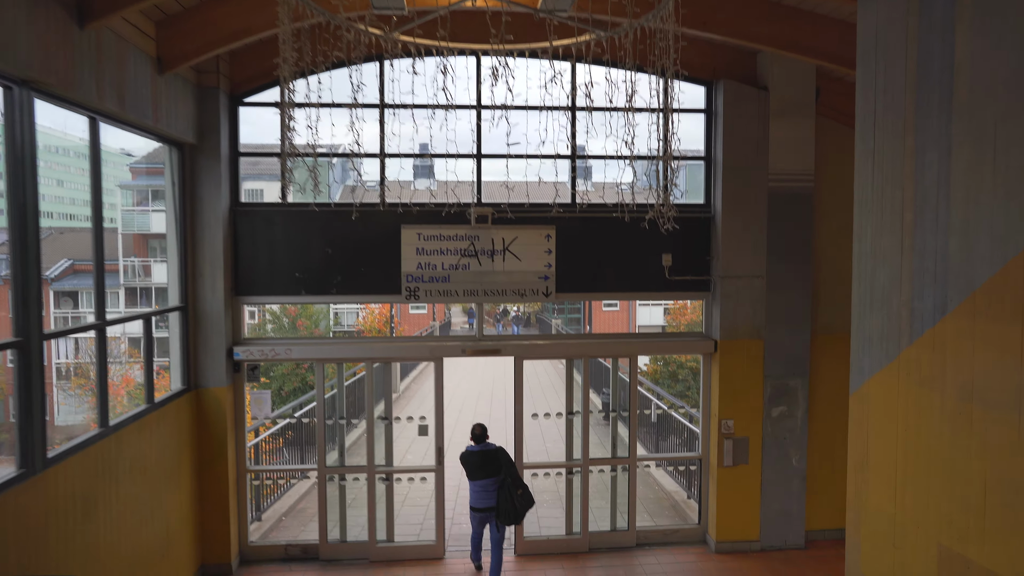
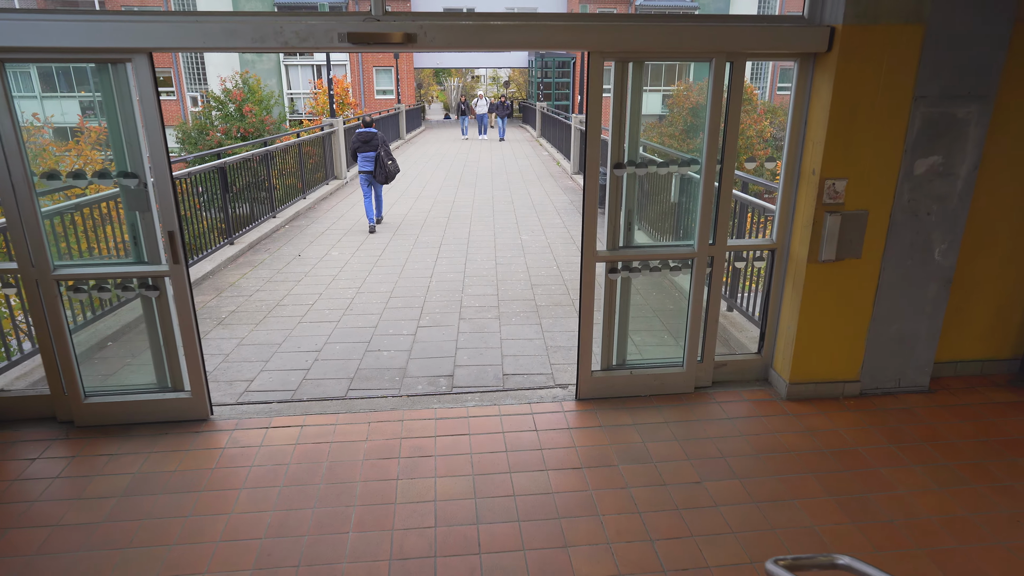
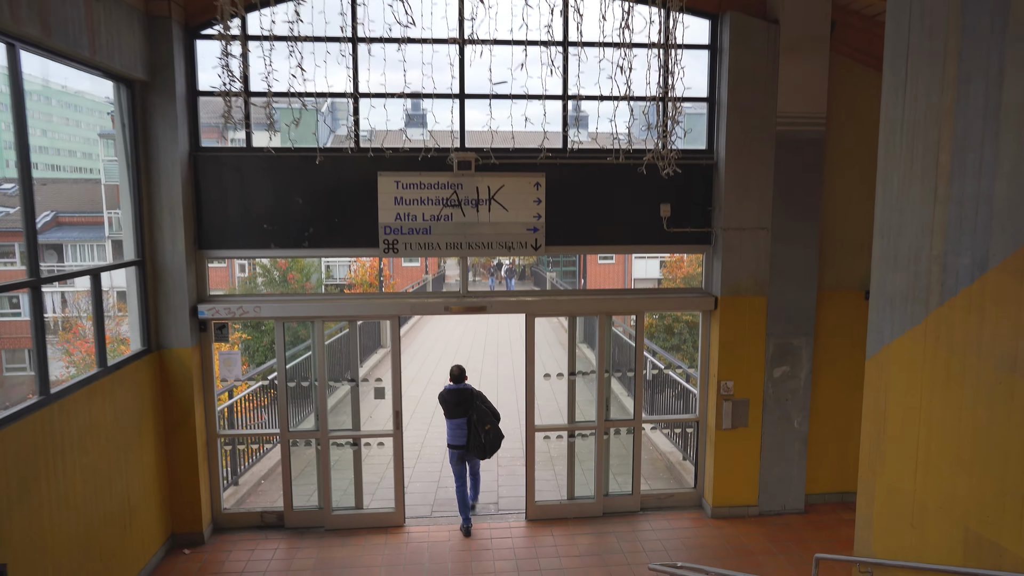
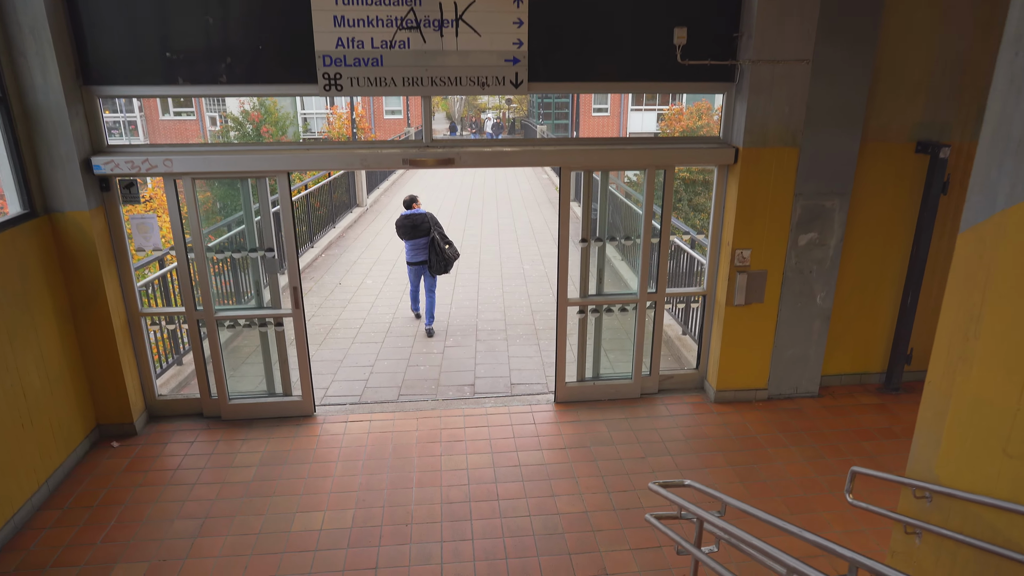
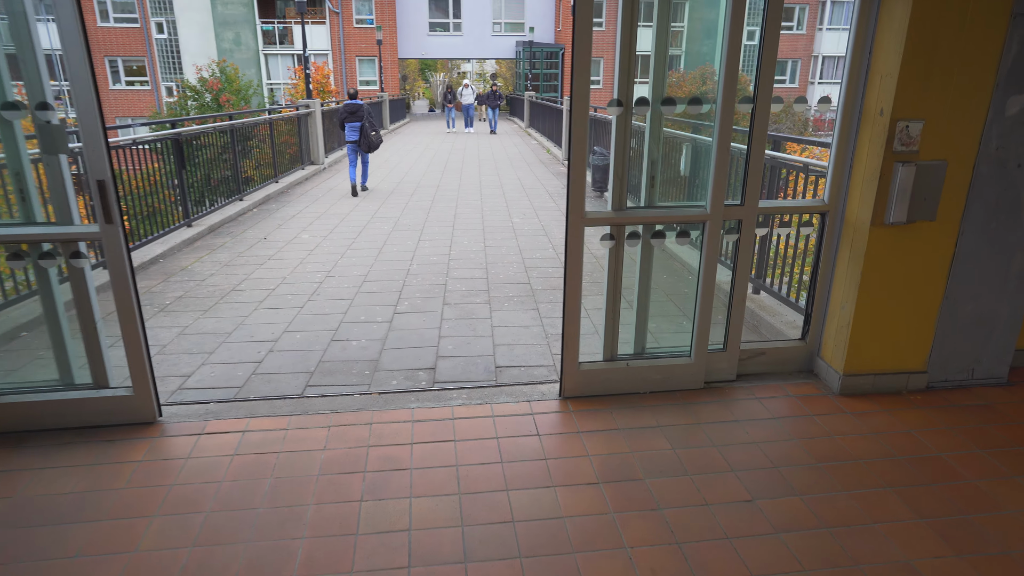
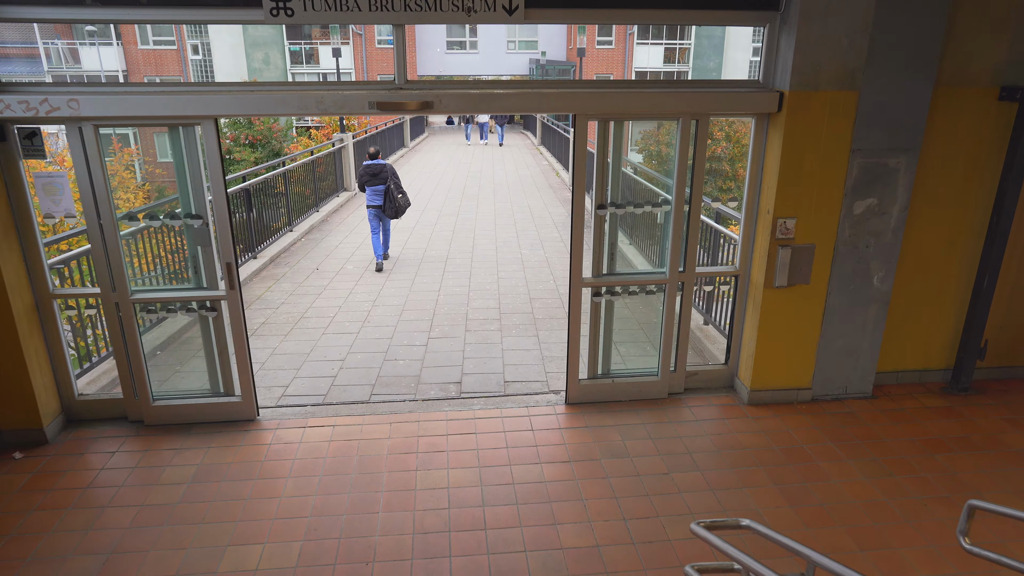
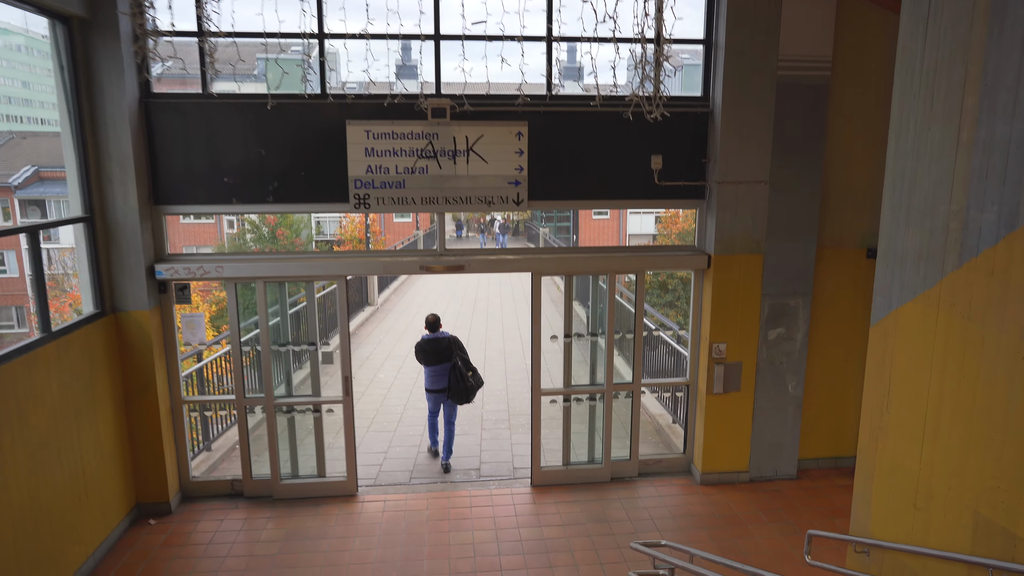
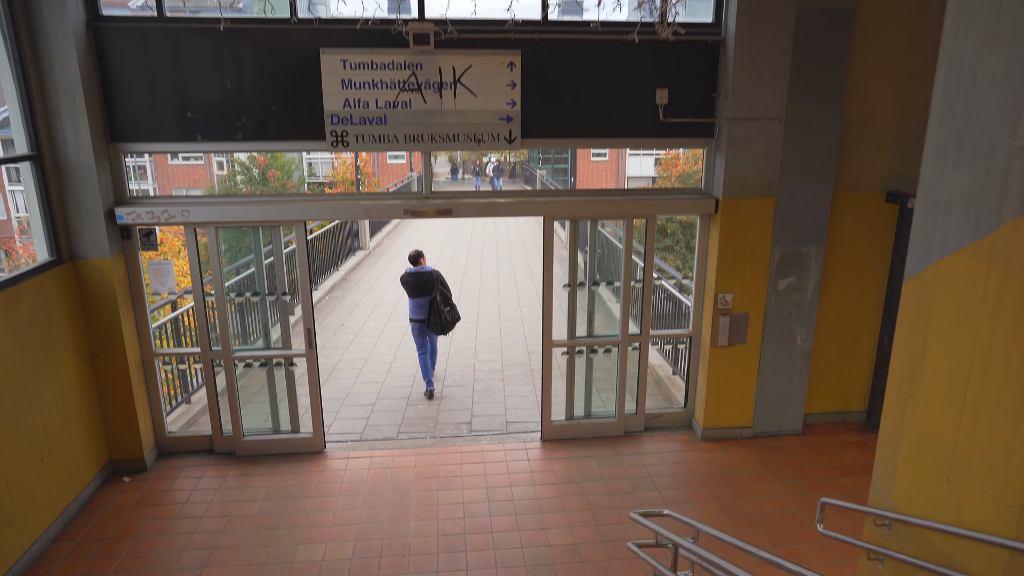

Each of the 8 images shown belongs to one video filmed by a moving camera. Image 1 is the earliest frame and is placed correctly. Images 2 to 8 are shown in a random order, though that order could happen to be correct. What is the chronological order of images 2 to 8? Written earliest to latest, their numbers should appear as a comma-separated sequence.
3, 7, 8, 4, 6, 2, 5
